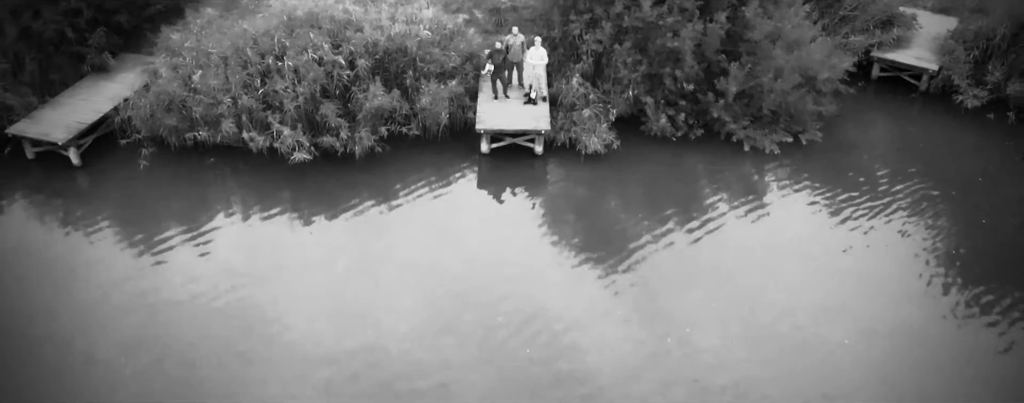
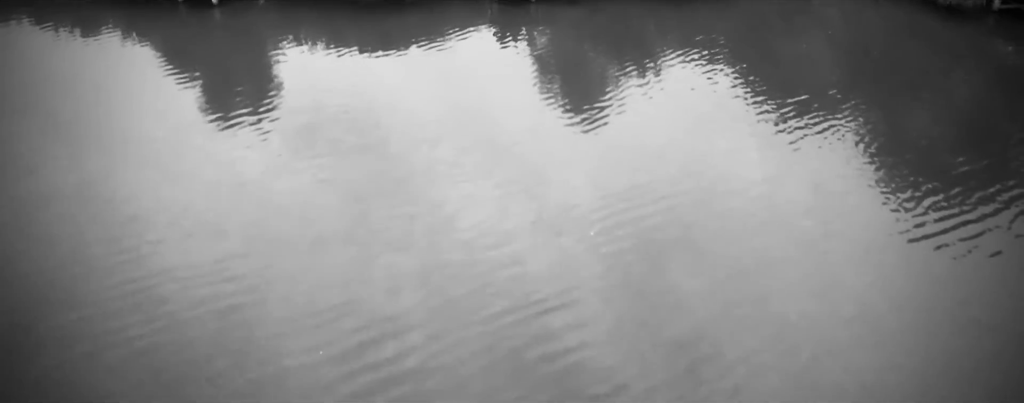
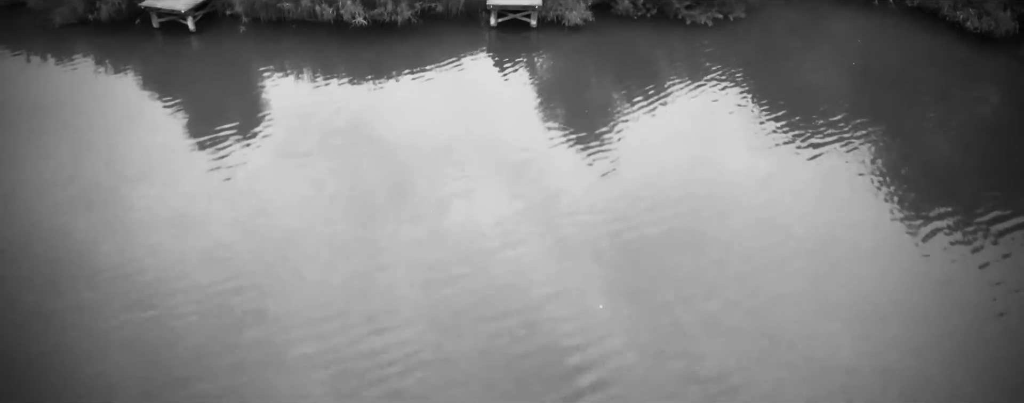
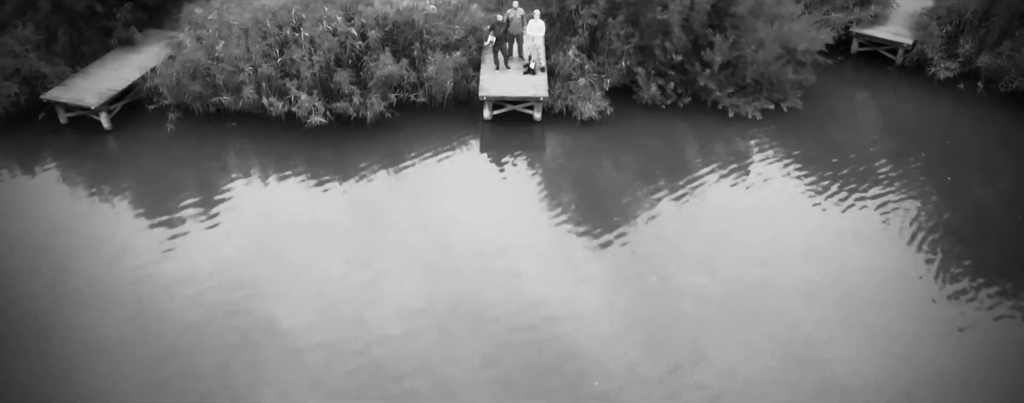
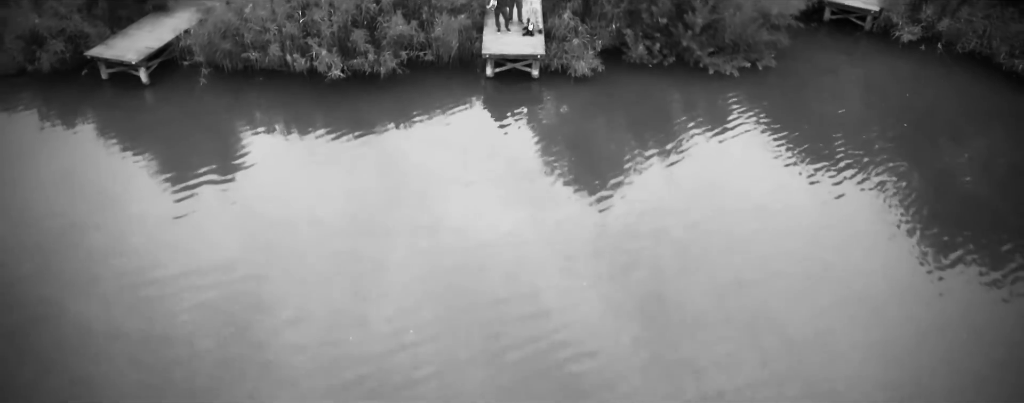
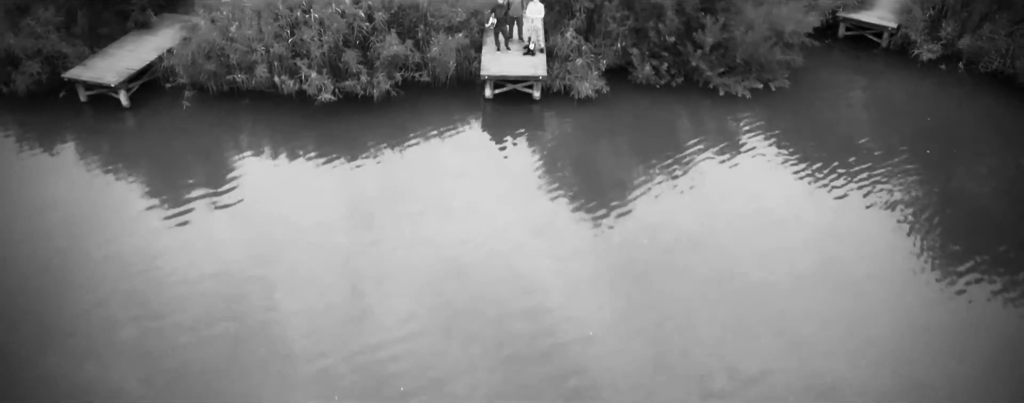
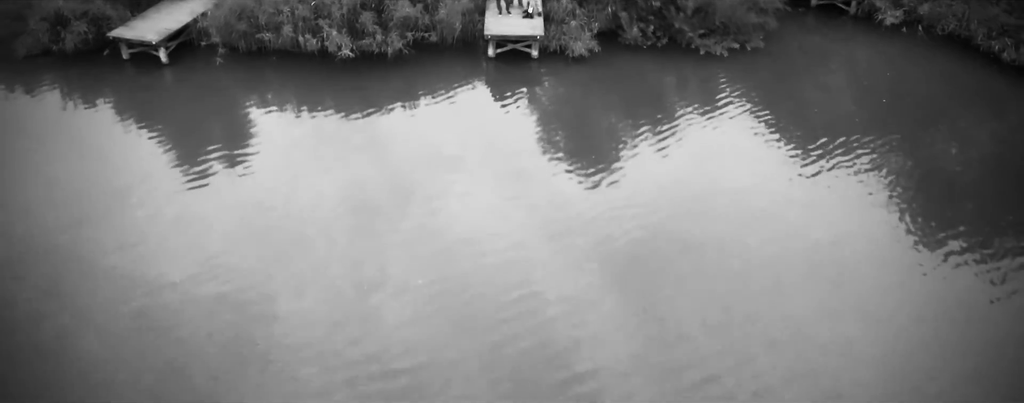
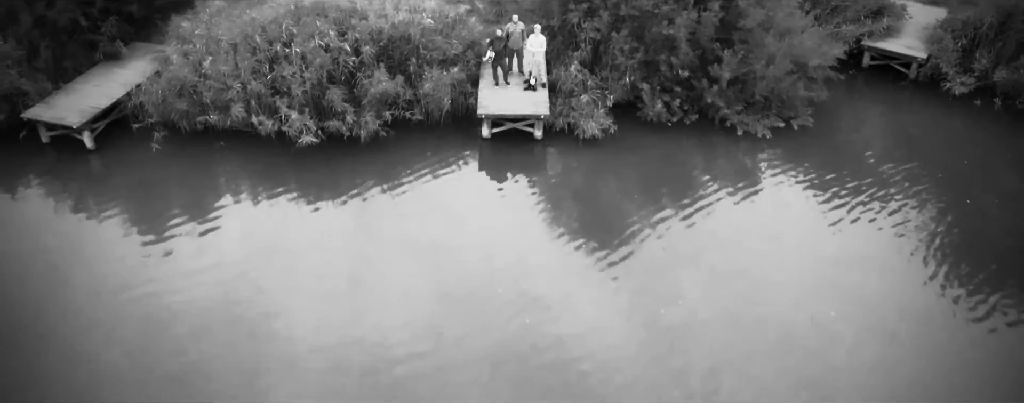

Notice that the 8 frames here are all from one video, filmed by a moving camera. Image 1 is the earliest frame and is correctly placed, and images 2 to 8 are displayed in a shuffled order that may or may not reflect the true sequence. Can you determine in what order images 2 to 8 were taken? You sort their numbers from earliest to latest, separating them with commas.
8, 4, 6, 5, 7, 3, 2
